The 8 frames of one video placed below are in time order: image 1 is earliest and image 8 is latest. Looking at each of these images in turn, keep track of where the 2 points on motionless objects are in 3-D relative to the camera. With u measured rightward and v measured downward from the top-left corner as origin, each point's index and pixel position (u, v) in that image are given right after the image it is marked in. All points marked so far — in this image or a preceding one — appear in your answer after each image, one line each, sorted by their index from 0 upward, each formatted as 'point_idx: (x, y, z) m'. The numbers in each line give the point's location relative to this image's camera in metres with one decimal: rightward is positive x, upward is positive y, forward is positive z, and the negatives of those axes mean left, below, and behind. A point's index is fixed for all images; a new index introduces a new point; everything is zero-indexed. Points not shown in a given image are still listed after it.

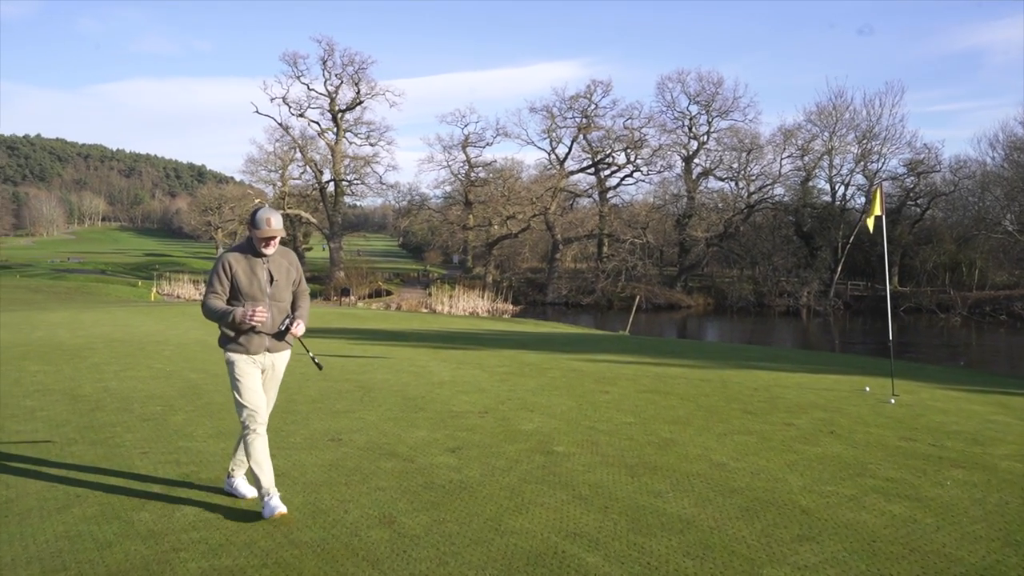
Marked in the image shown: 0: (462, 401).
0: (-0.6, -1.3, +8.6) m
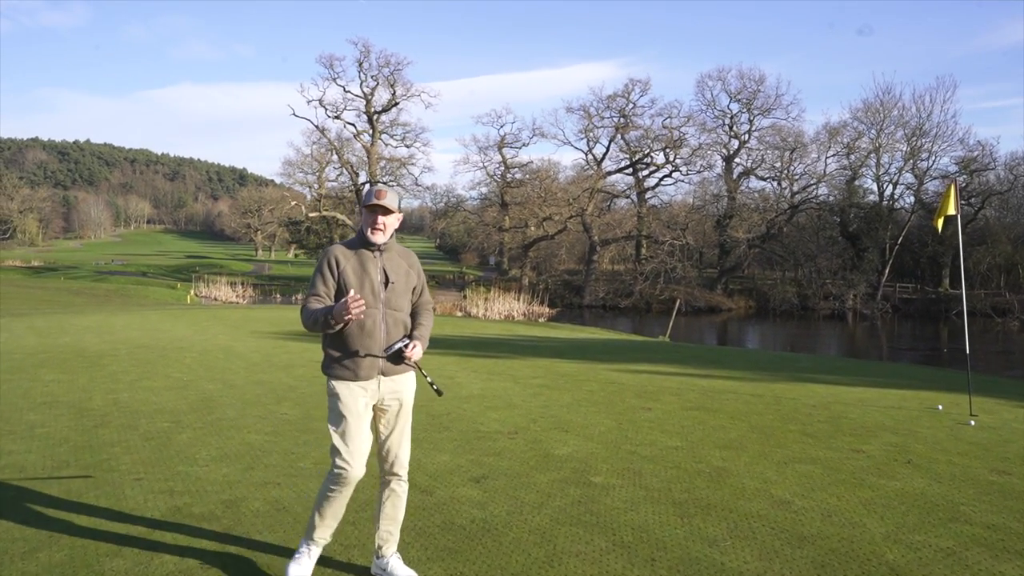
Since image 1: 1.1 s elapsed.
0: (-0.2, -1.4, +7.9) m
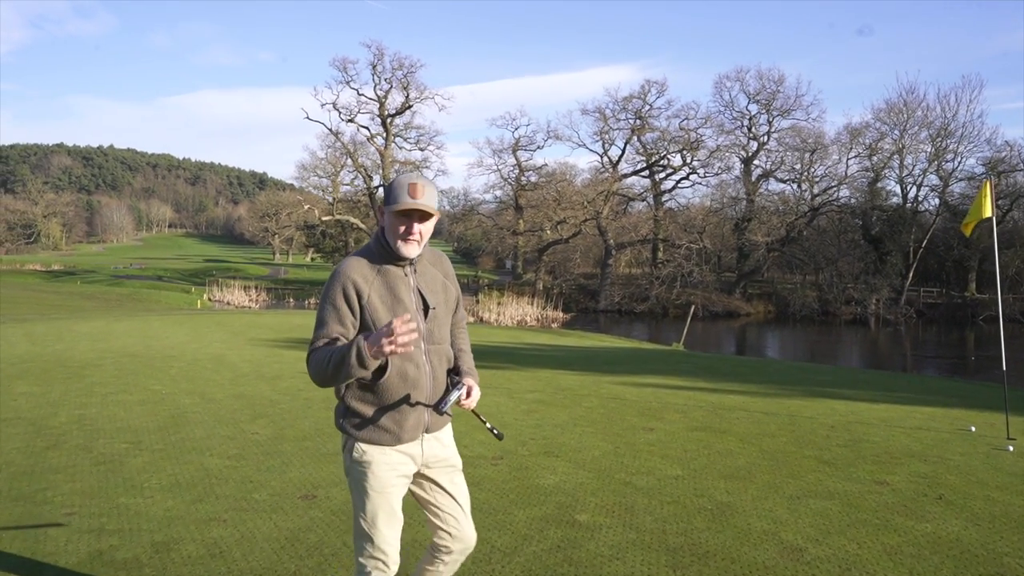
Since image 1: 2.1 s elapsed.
0: (-0.3, -1.5, +7.2) m
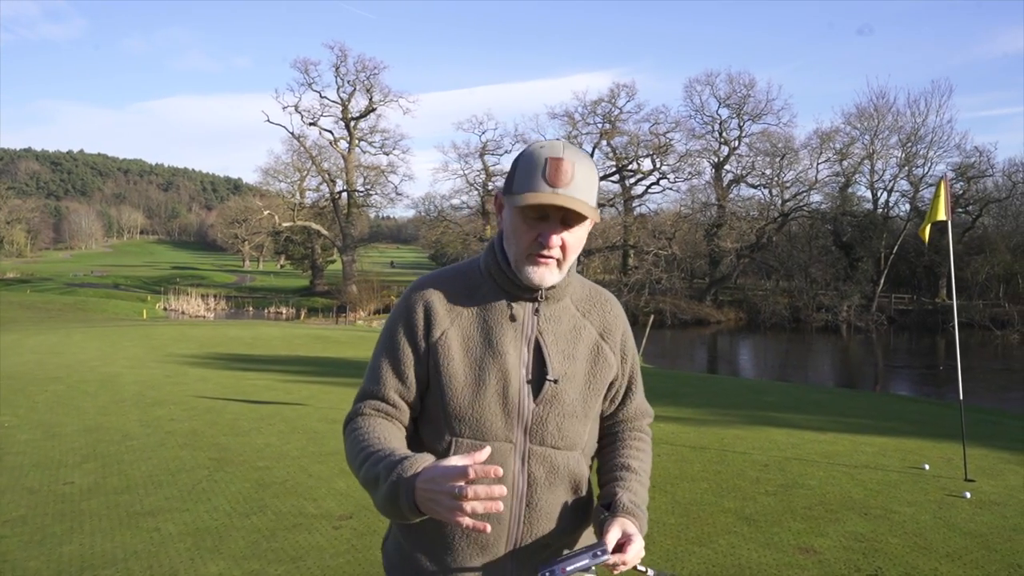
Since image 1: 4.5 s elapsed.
0: (-1.4, -1.6, +6.0) m
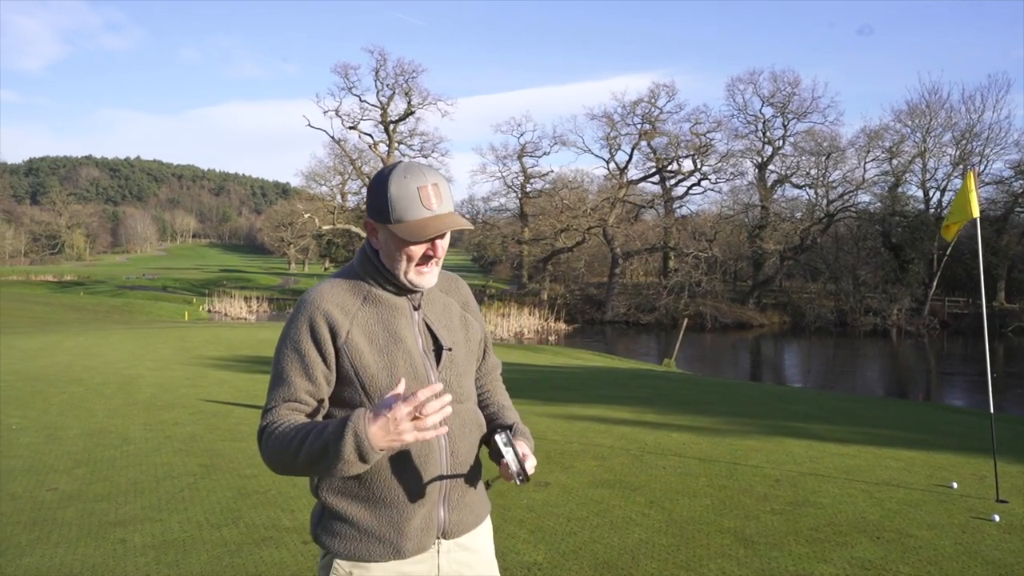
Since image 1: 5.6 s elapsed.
0: (-1.5, -1.6, +5.7) m
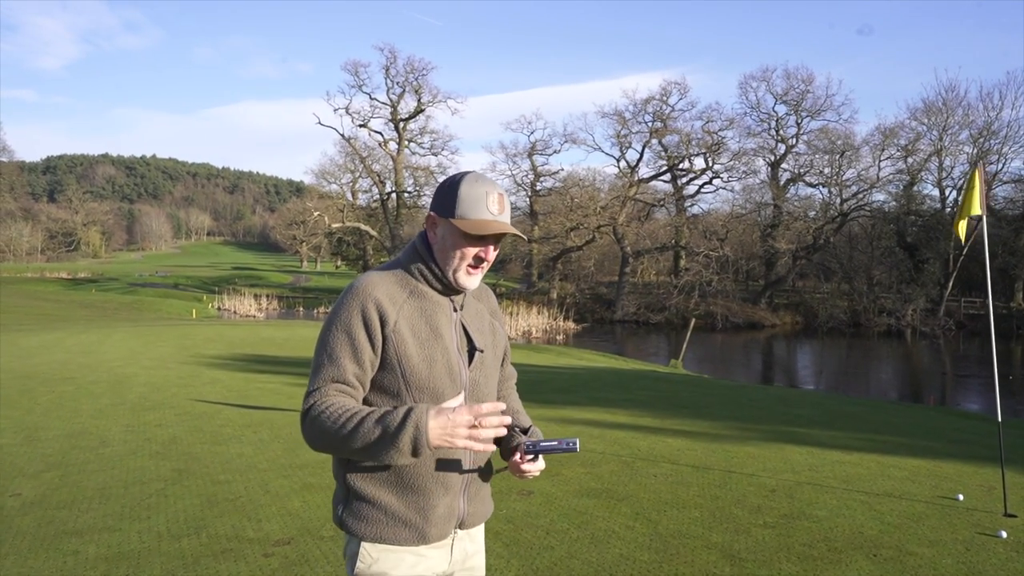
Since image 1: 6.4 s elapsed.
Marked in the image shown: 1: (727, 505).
0: (-1.7, -1.6, +5.5) m
1: (+1.7, -1.7, +5.8) m
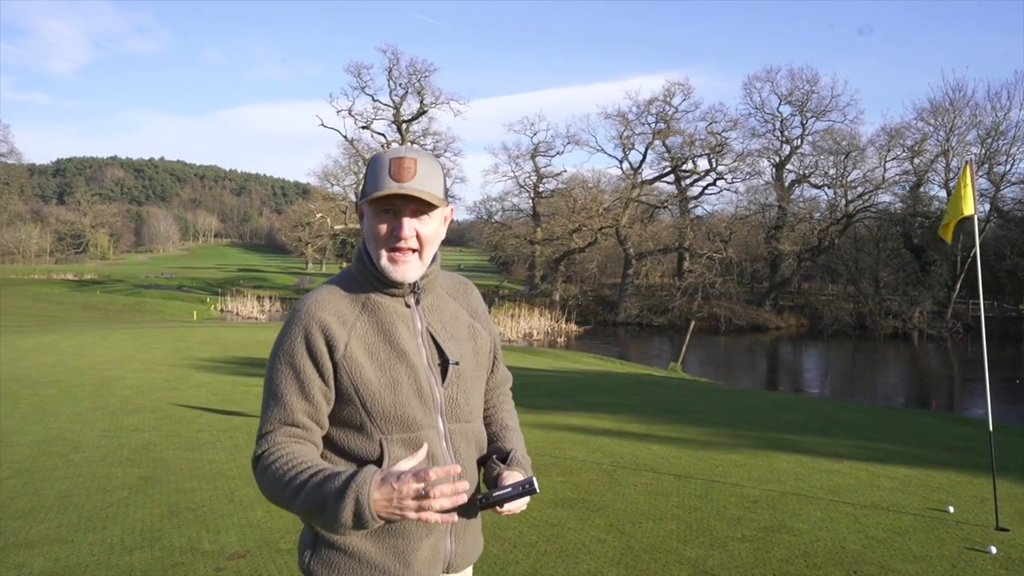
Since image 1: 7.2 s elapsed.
0: (-1.9, -1.6, +5.3) m
1: (+1.5, -1.7, +5.6) m
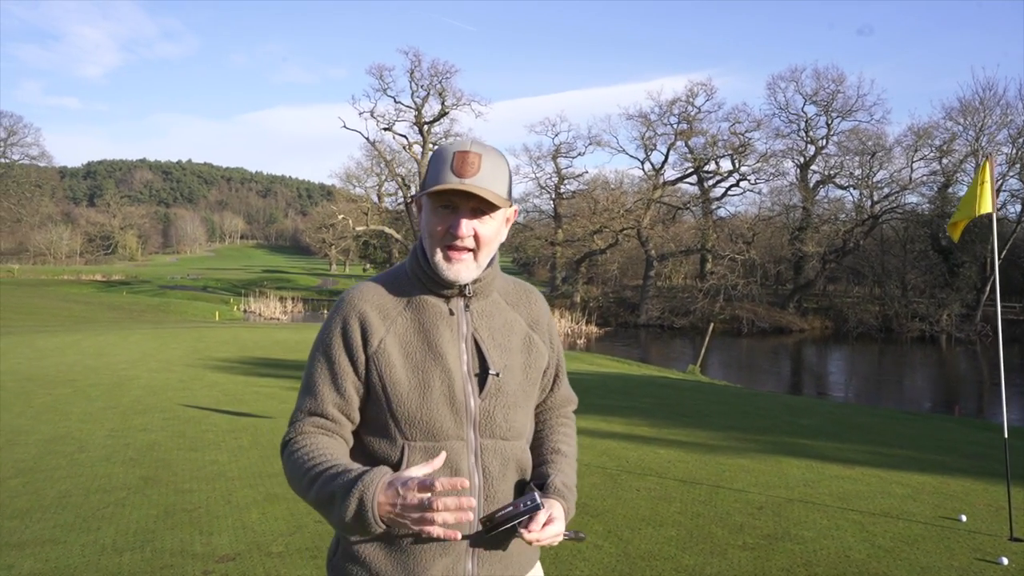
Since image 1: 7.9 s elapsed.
0: (-1.9, -1.6, +5.3) m
1: (+1.4, -1.7, +5.5) m
